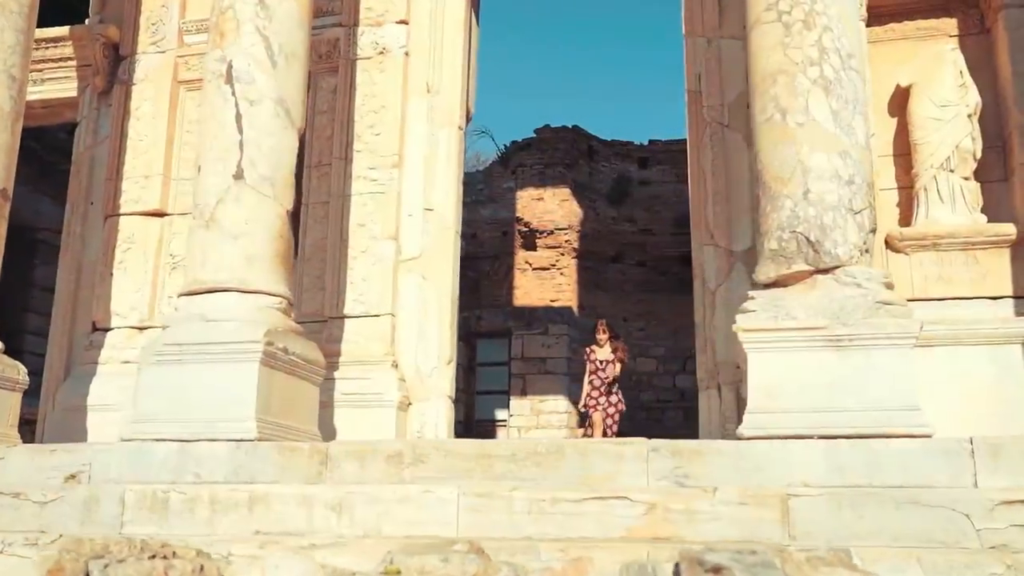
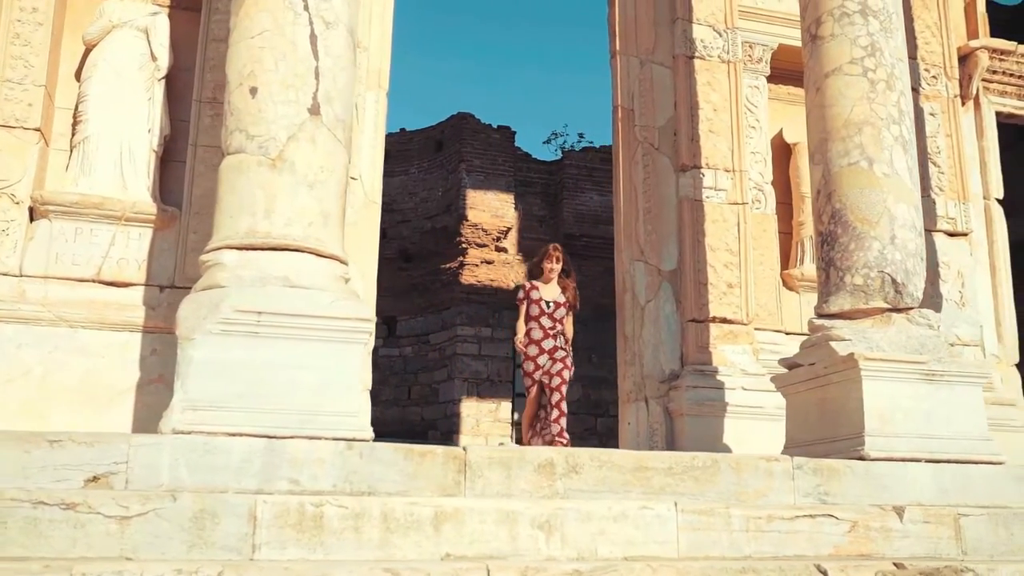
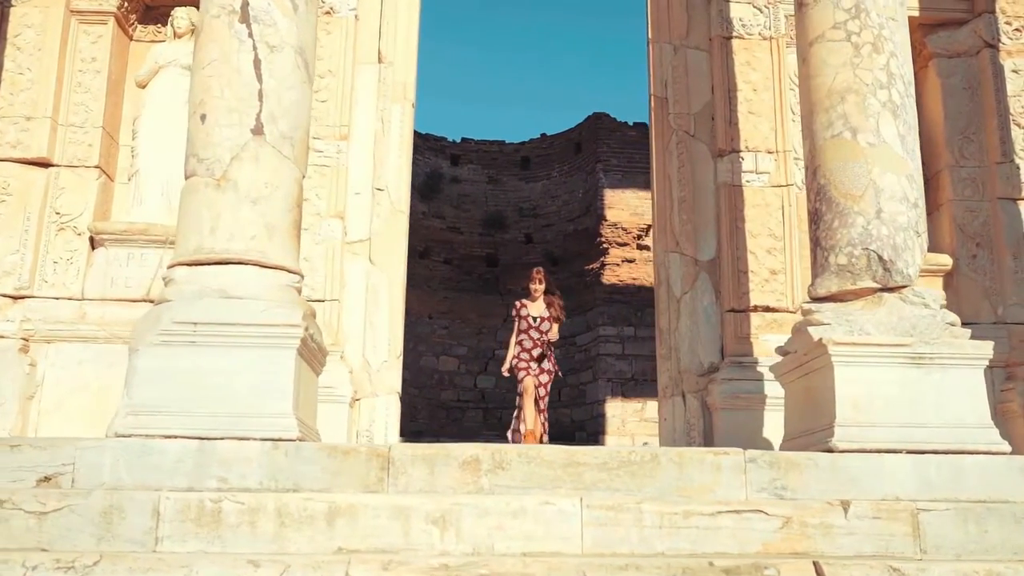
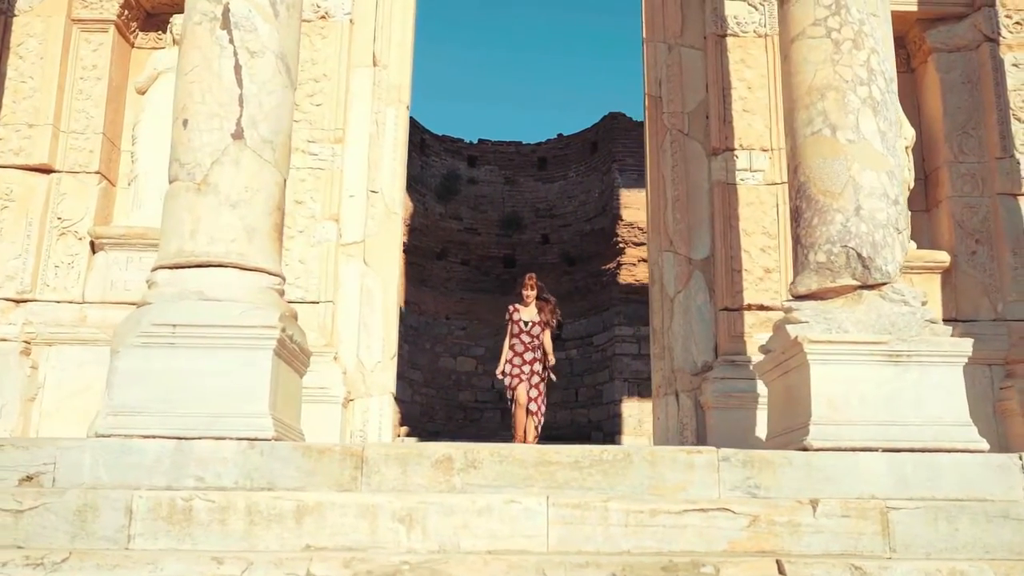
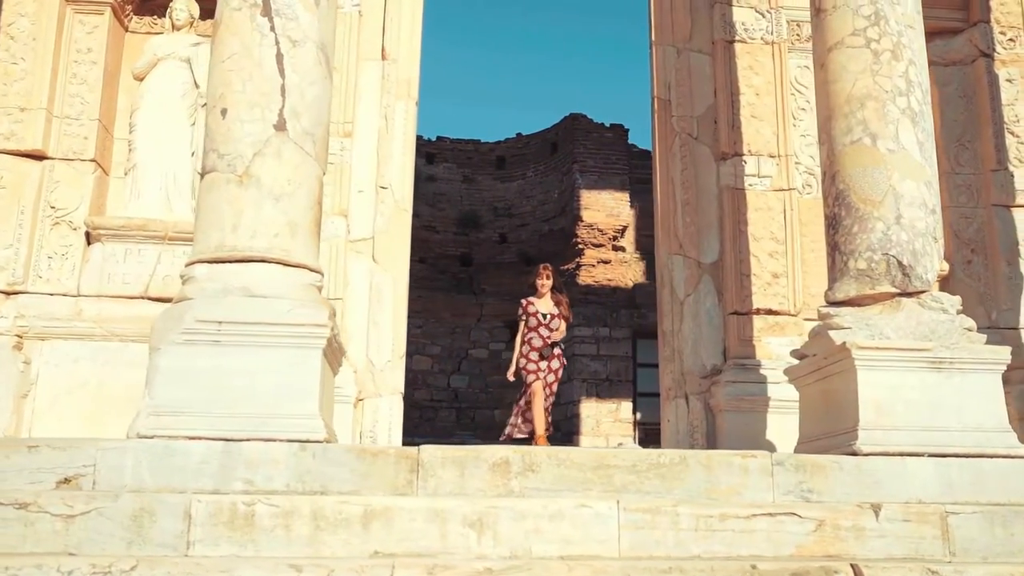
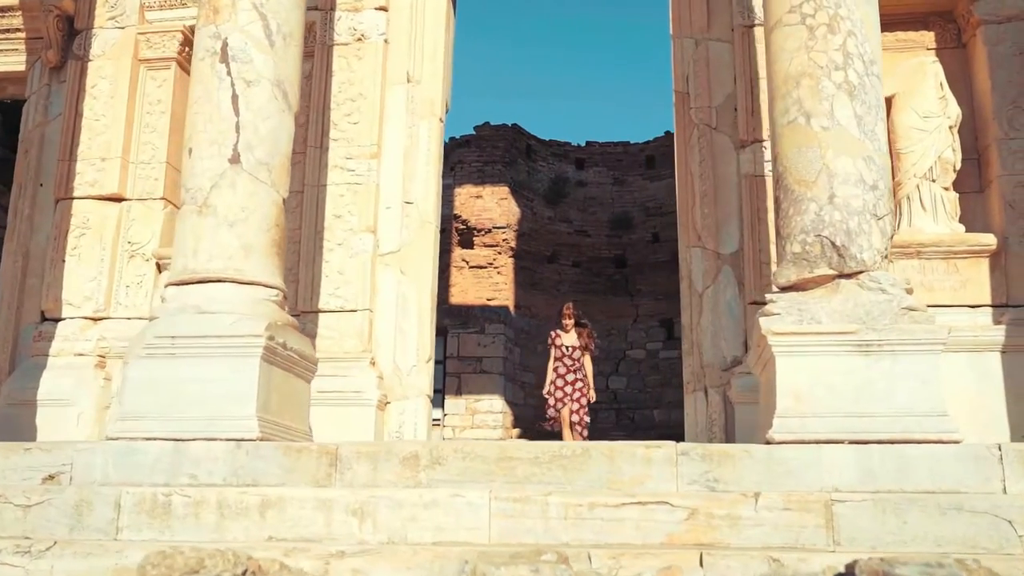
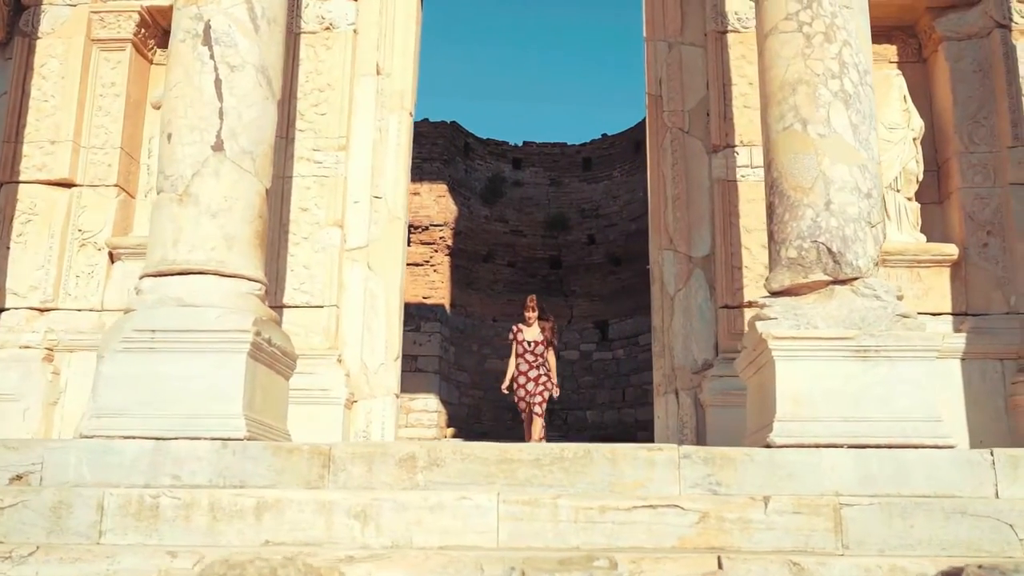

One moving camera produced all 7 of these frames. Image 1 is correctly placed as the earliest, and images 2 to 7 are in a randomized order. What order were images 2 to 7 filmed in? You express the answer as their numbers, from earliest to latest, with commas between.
6, 7, 4, 3, 5, 2
